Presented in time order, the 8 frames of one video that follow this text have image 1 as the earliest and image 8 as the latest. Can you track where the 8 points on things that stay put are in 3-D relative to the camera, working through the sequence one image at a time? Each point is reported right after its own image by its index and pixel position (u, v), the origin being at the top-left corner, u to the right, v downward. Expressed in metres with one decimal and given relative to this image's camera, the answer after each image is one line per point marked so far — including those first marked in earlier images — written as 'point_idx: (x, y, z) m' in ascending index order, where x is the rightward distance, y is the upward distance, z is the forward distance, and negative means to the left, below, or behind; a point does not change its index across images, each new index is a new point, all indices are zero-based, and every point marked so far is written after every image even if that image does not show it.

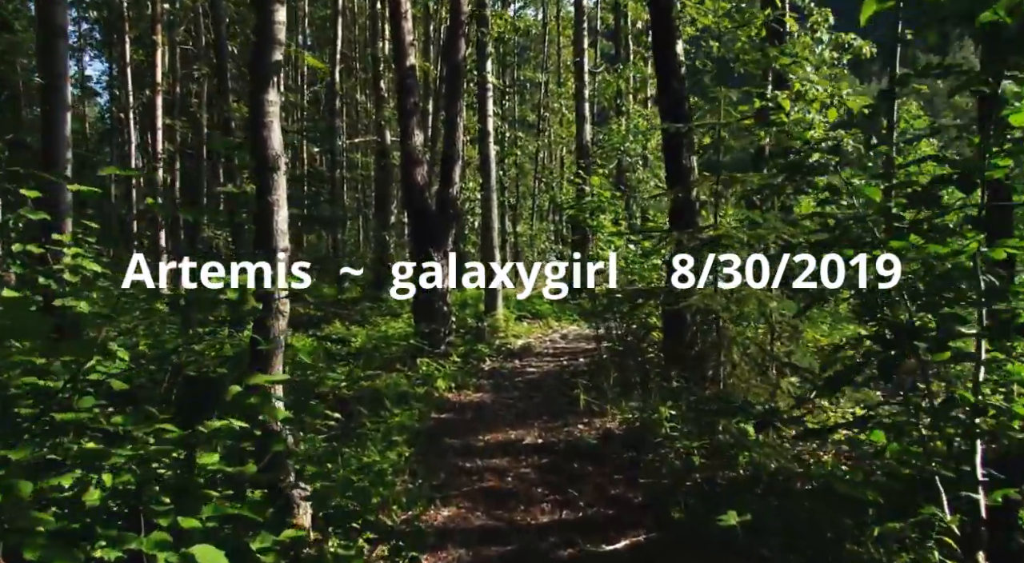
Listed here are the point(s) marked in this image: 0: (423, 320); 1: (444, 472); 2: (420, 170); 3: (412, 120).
0: (-1.2, -0.5, +14.8) m
1: (-0.6, -1.8, +9.4) m
2: (-1.3, +1.6, +15.0) m
3: (-1.4, +2.3, +15.0) m
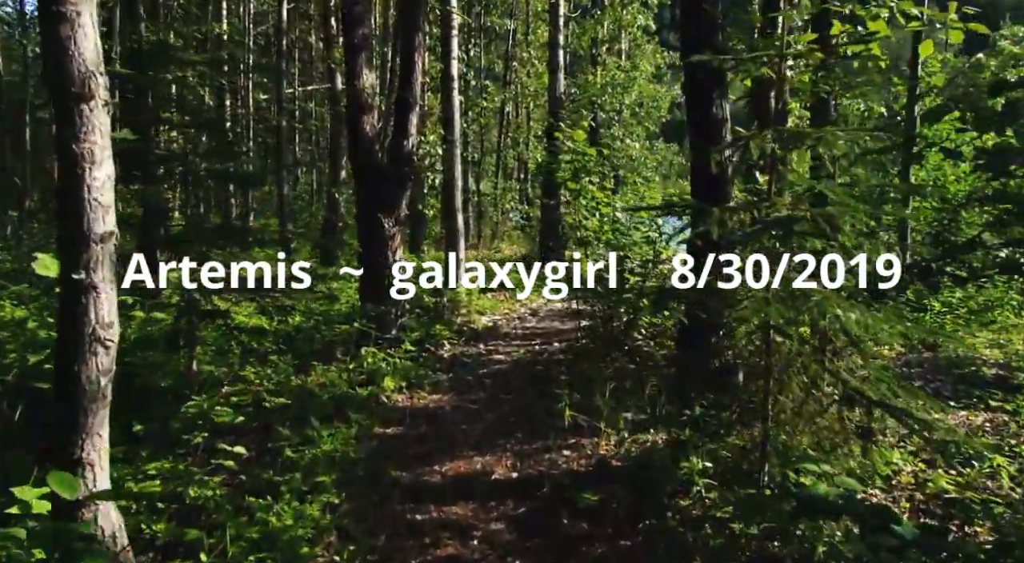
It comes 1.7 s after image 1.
0: (-1.7, -0.2, +12.4) m
1: (-0.9, -1.7, +7.1) m
2: (-1.7, +2.0, +12.6) m
3: (-1.8, +2.7, +12.5) m
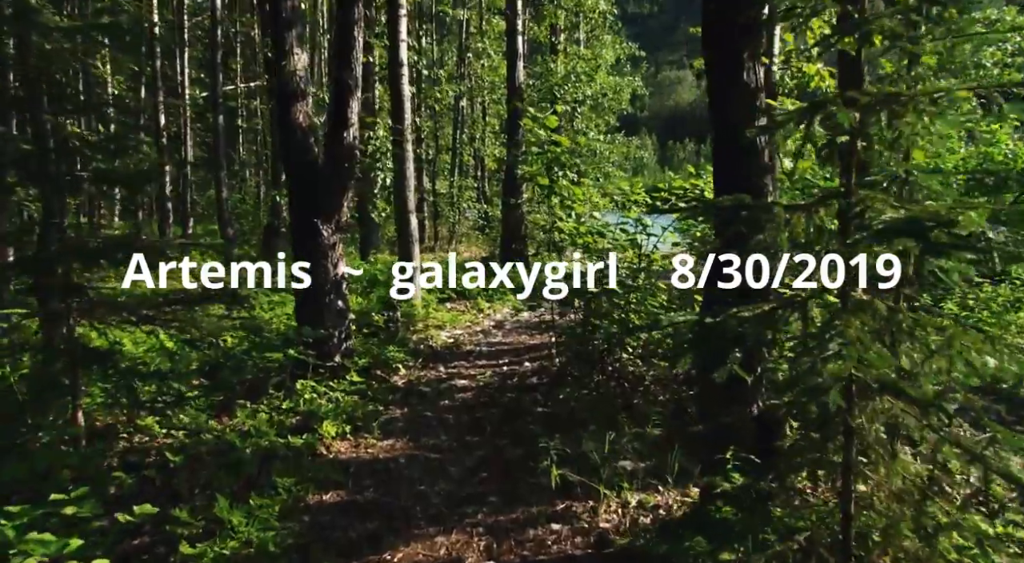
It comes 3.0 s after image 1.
0: (-2.0, -0.4, +10.5) m
1: (-1.0, -1.8, +5.3) m
2: (-2.1, +1.8, +10.6) m
3: (-2.2, +2.5, +10.6) m
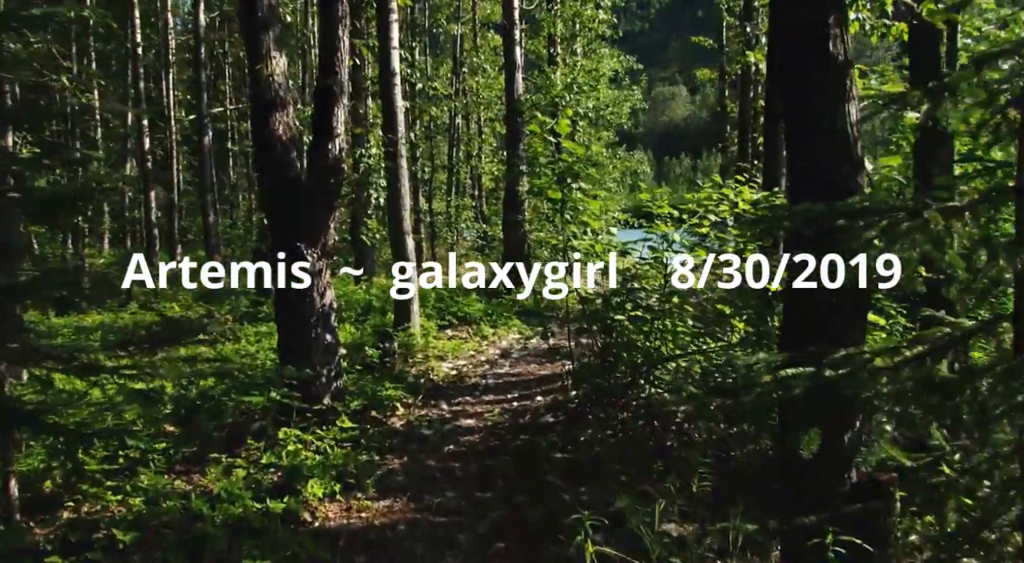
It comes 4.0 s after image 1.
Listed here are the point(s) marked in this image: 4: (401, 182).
0: (-1.9, -0.7, +9.3) m
1: (-0.8, -2.0, +4.0) m
2: (-2.1, +1.5, +9.5) m
3: (-2.2, +2.2, +9.4) m
4: (-1.5, +1.3, +13.7) m
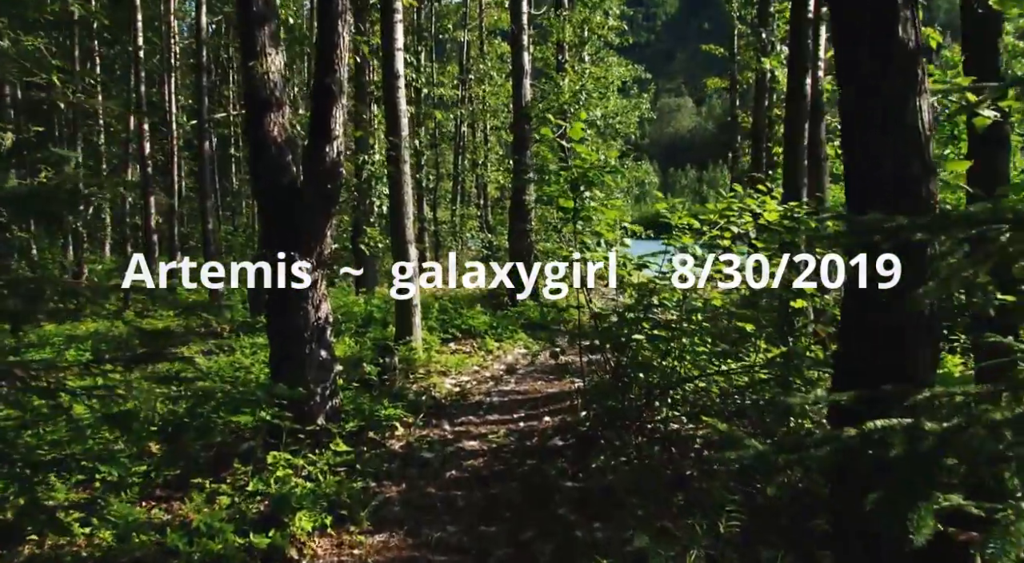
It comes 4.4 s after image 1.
0: (-1.9, -0.7, +8.7) m
1: (-0.8, -2.1, +3.4) m
2: (-2.0, +1.4, +8.9) m
3: (-2.1, +2.1, +8.8) m
4: (-1.4, +1.2, +13.1) m
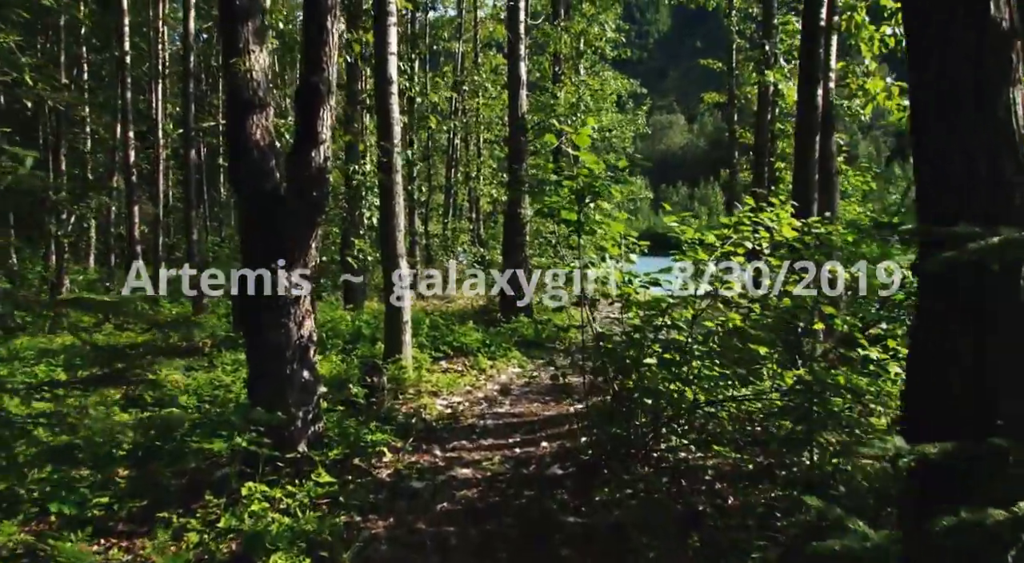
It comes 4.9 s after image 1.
0: (-1.9, -0.9, +8.0) m
1: (-0.8, -2.1, +2.7) m
2: (-2.0, +1.3, +8.3) m
3: (-2.1, +2.0, +8.2) m
4: (-1.4, +1.0, +12.5) m
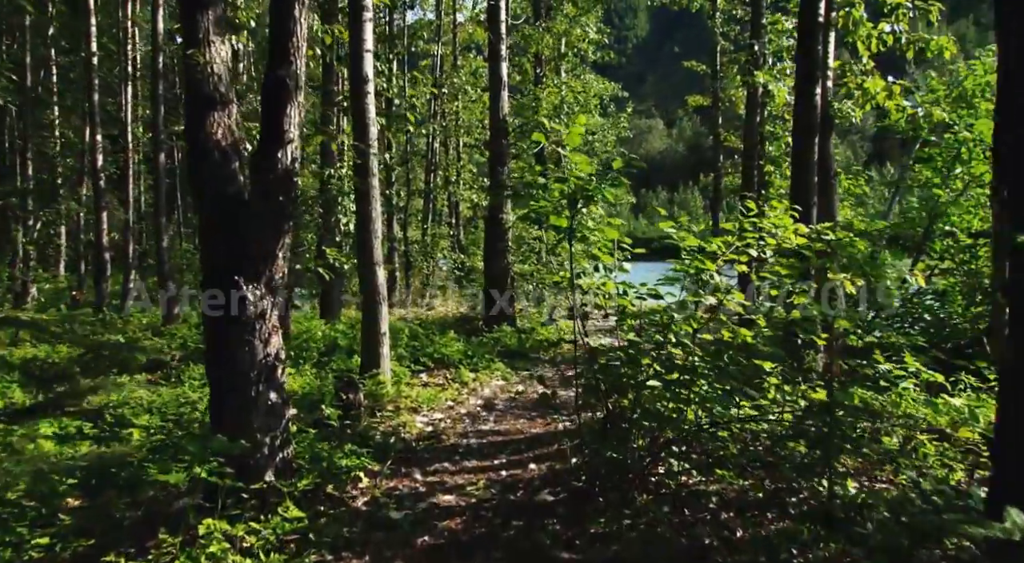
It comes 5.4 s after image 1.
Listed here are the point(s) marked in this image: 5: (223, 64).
0: (-2.0, -1.0, +7.4) m
1: (-0.8, -2.2, +2.1) m
2: (-2.1, +1.2, +7.6) m
3: (-2.2, +1.9, +7.5) m
4: (-1.6, +0.9, +11.8) m
5: (-2.1, +1.6, +7.6) m
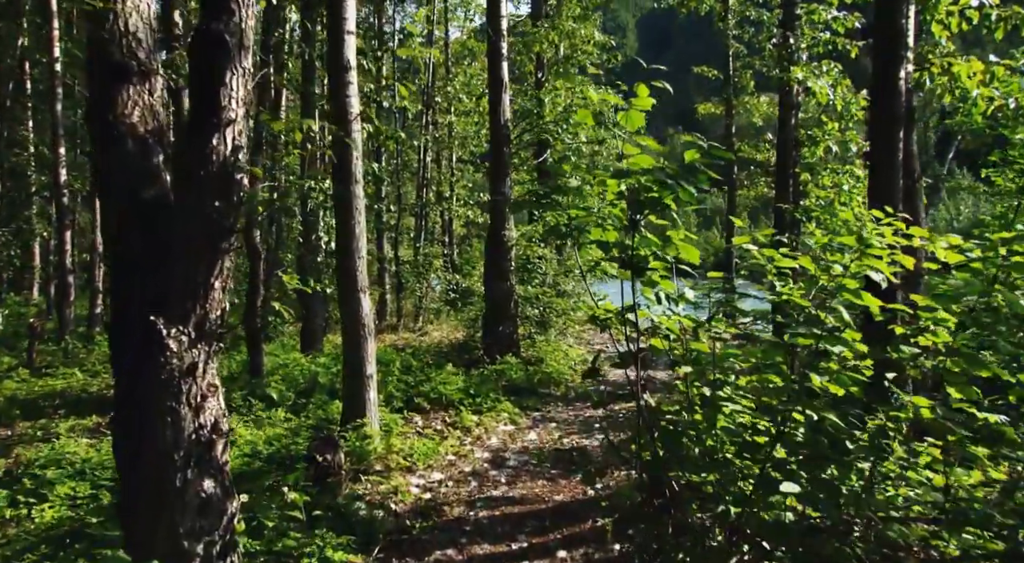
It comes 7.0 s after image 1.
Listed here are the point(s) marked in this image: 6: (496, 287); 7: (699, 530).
0: (-1.8, -1.2, +5.2) m
1: (-0.5, -2.3, -0.1) m
2: (-1.9, +1.0, +5.5) m
3: (-2.0, +1.7, +5.4) m
4: (-1.5, +0.6, +9.7) m
5: (-1.9, +1.4, +5.5) m
6: (-0.2, -0.1, +14.6) m
7: (+1.0, -1.3, +5.7) m
